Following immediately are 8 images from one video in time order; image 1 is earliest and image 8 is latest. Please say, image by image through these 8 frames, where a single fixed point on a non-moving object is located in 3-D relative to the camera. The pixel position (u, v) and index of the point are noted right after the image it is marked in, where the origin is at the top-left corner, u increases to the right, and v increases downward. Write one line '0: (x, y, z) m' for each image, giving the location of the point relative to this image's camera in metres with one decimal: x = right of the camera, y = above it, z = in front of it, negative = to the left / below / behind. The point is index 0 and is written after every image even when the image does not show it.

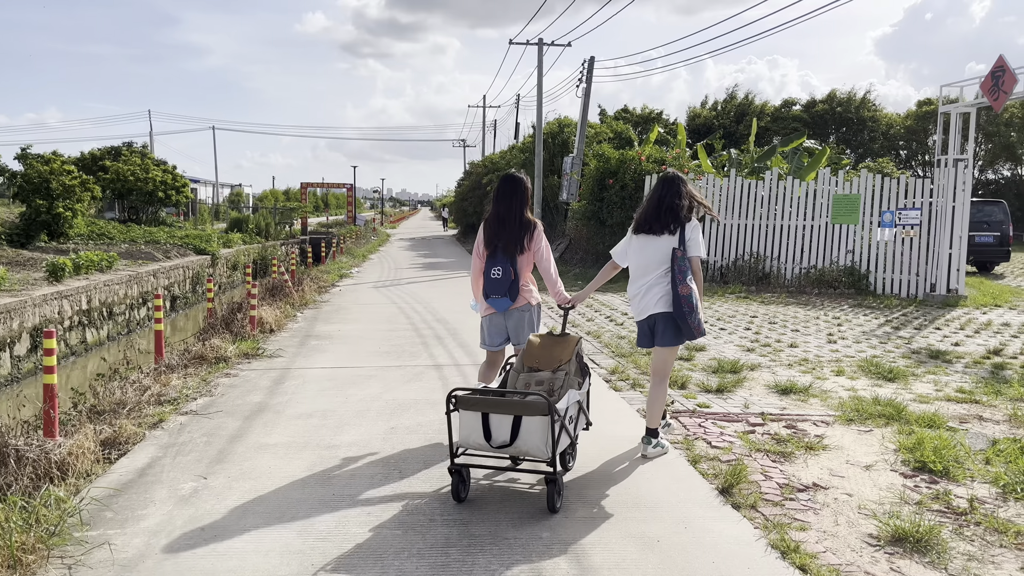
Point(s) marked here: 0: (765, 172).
0: (+5.1, +2.3, +16.8) m
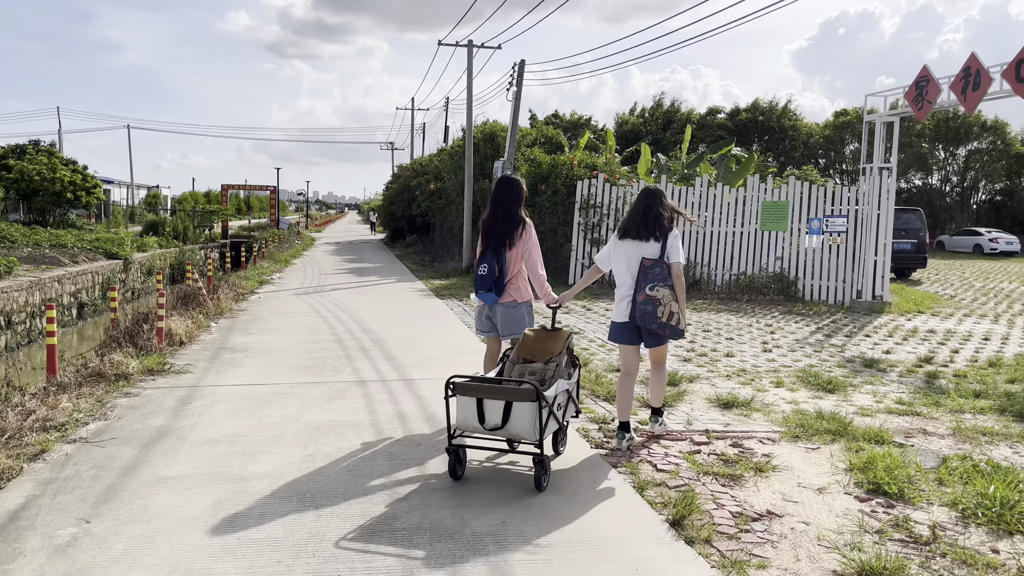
0: (+3.7, +2.2, +16.8) m
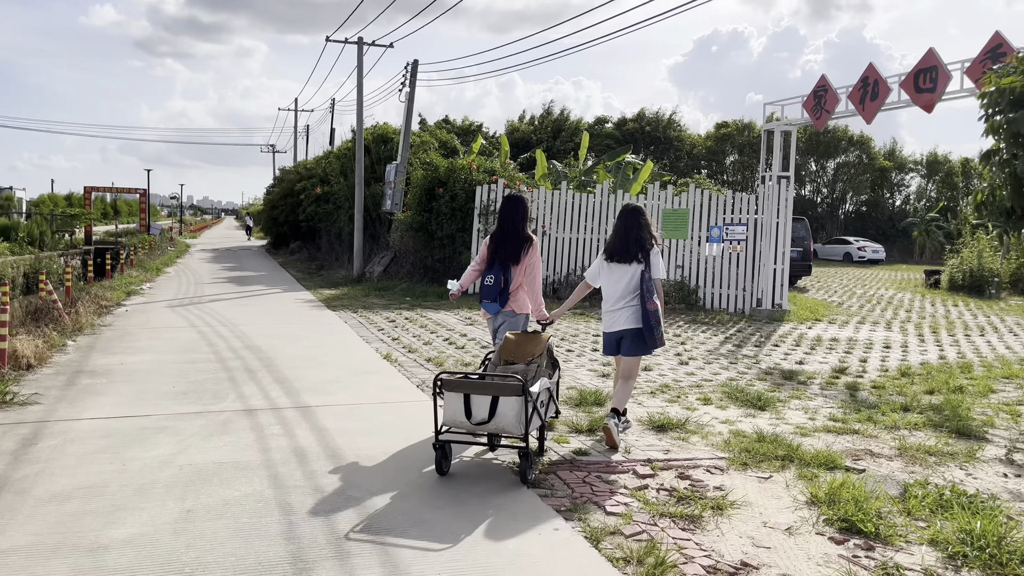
0: (+1.6, +2.0, +16.5) m
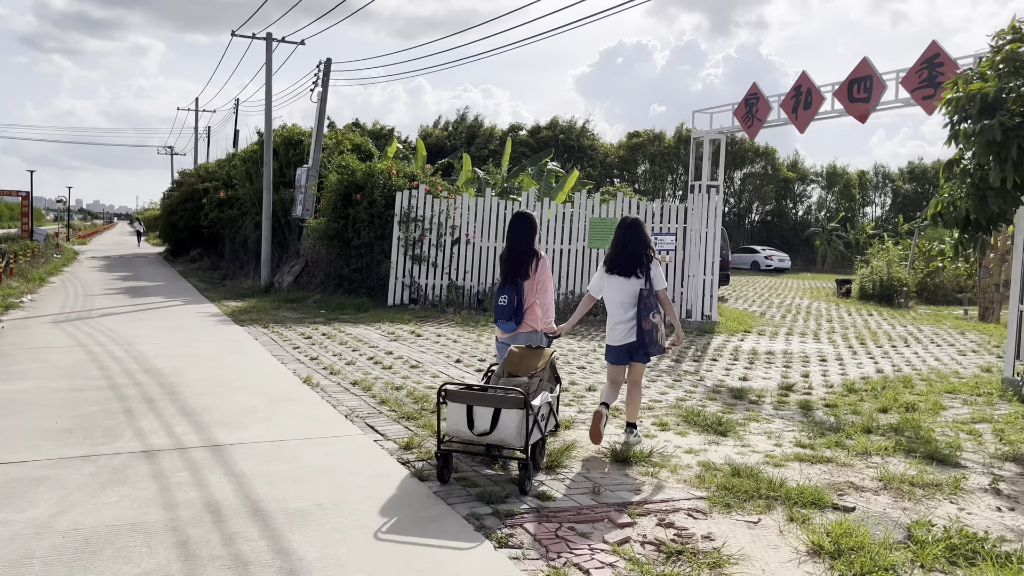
0: (+0.1, +1.8, +16.0) m
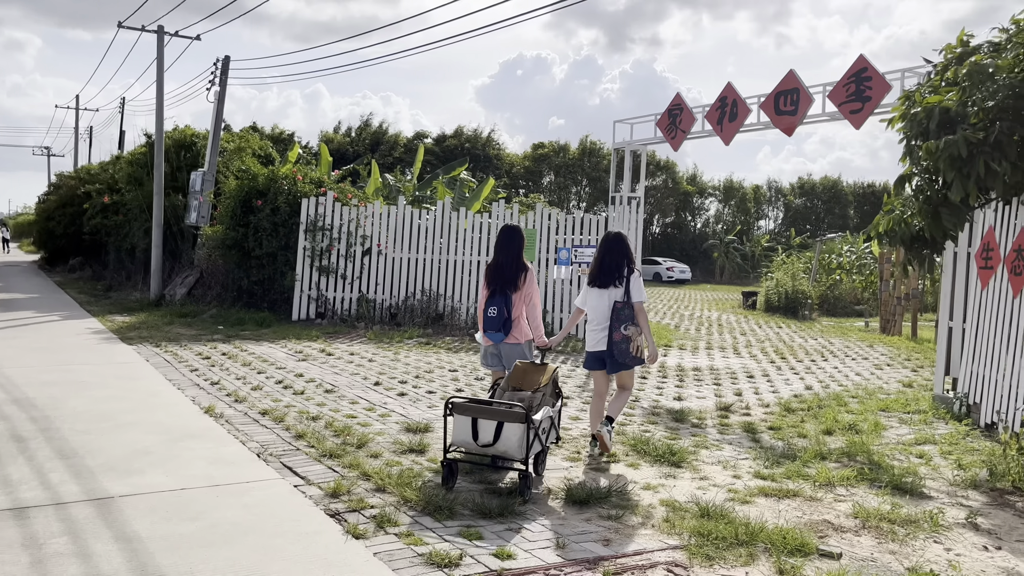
0: (-1.5, +1.6, +15.4) m
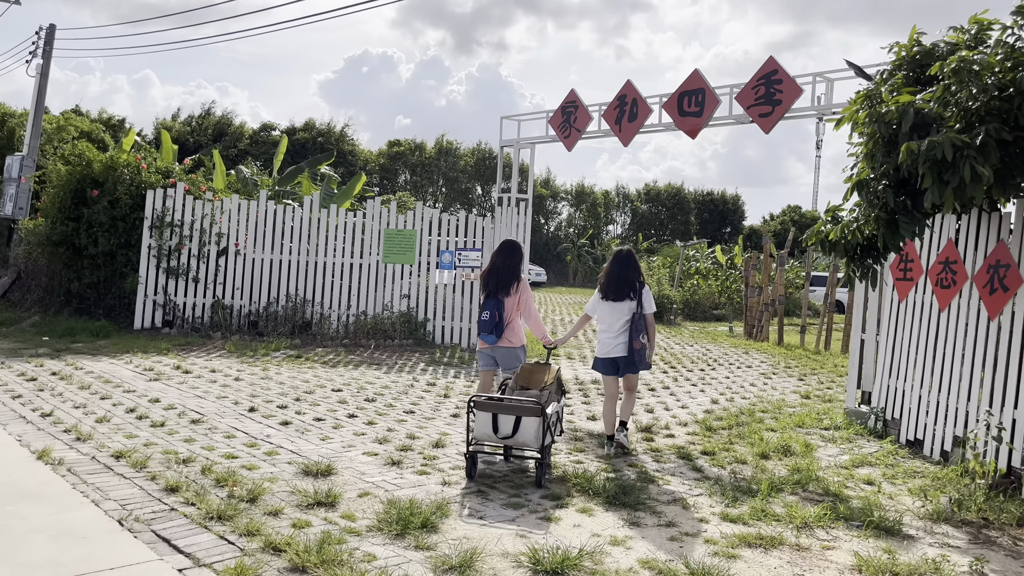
0: (-3.7, +1.5, +14.0) m
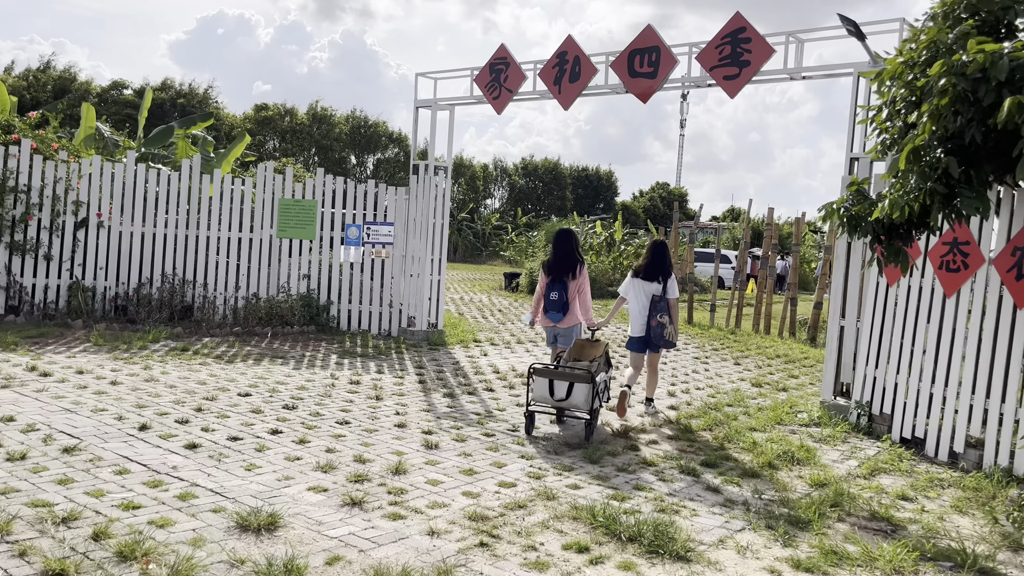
0: (-5.0, +1.8, +12.1) m
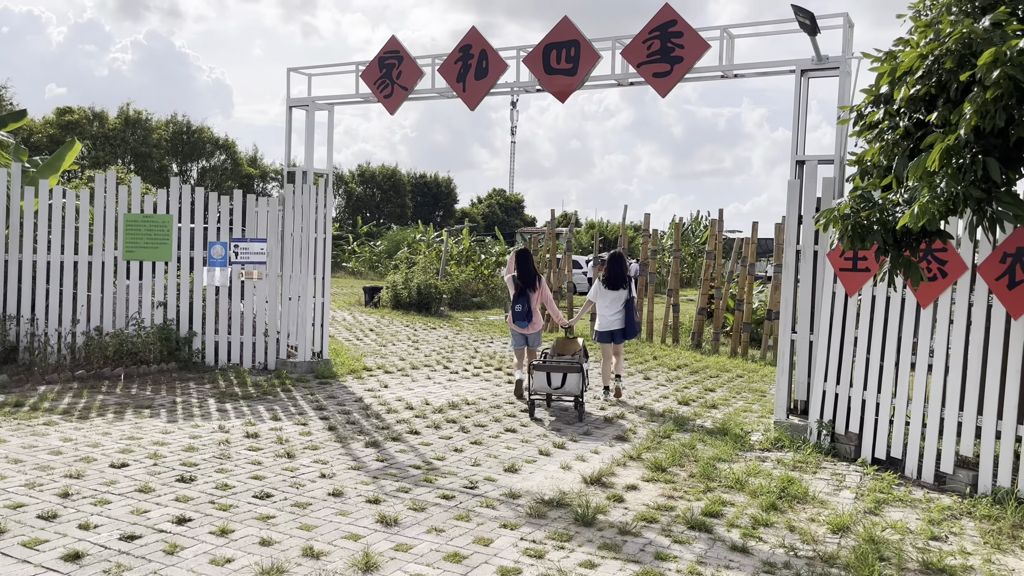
0: (-6.5, +1.4, +10.0) m
